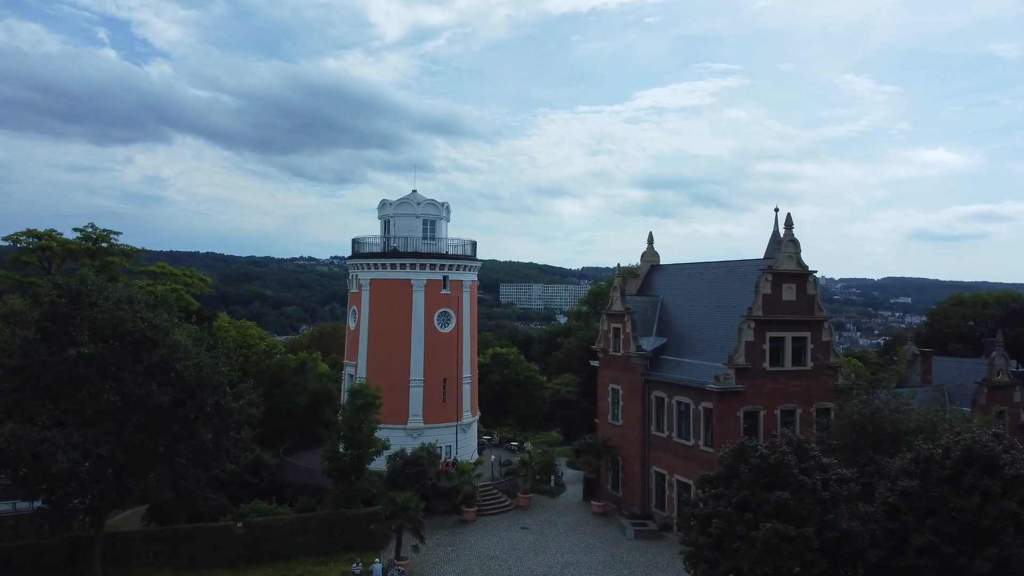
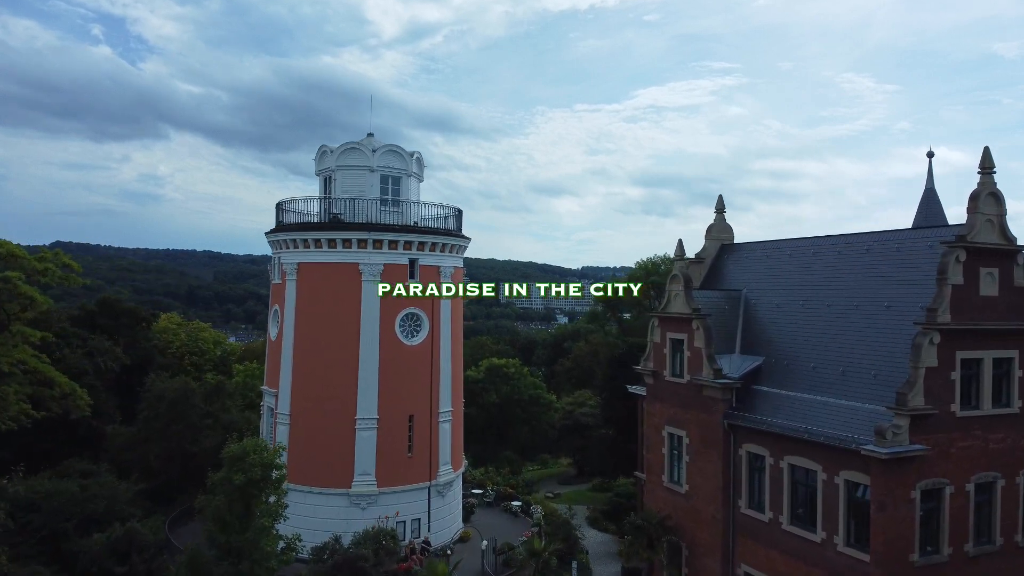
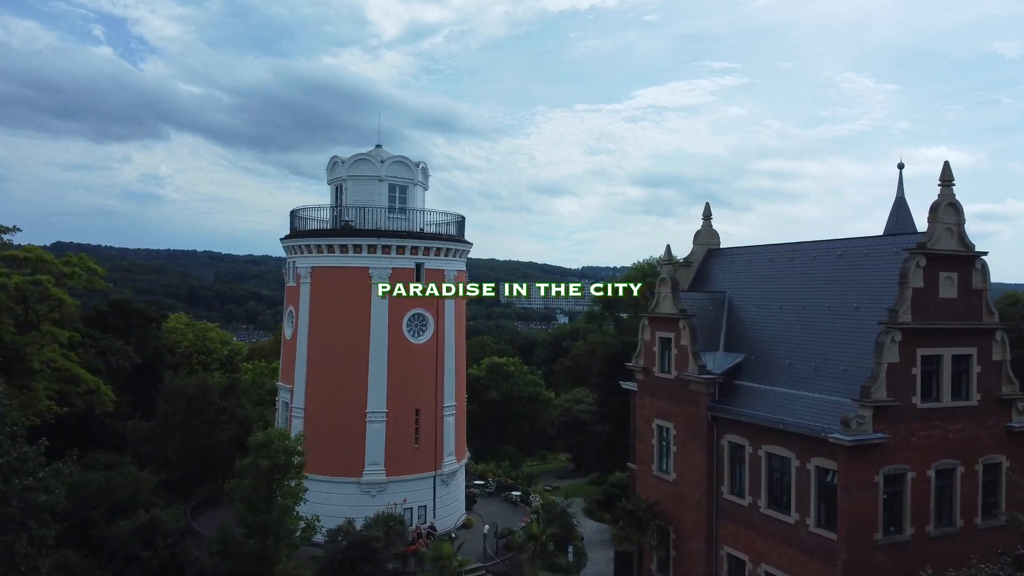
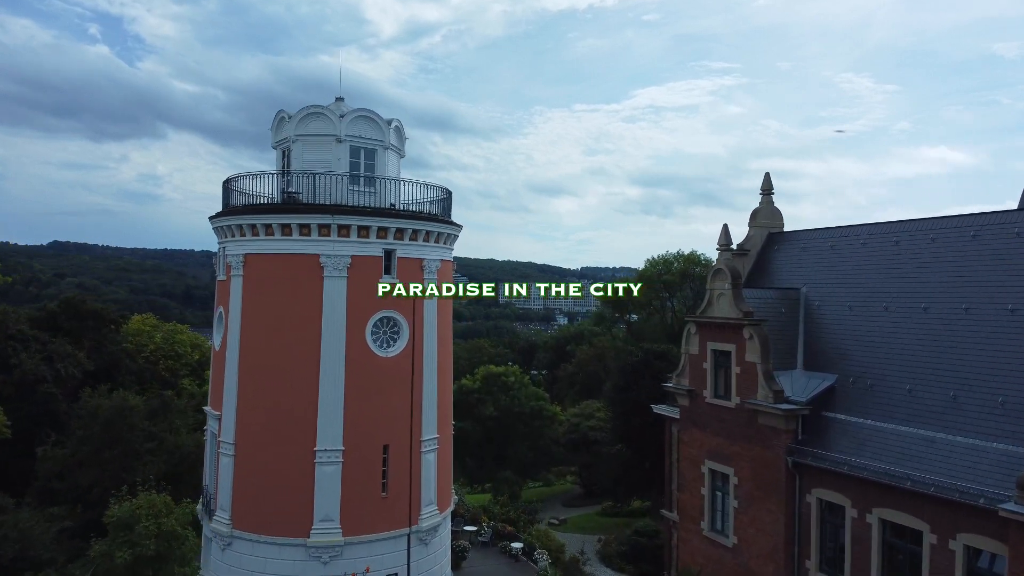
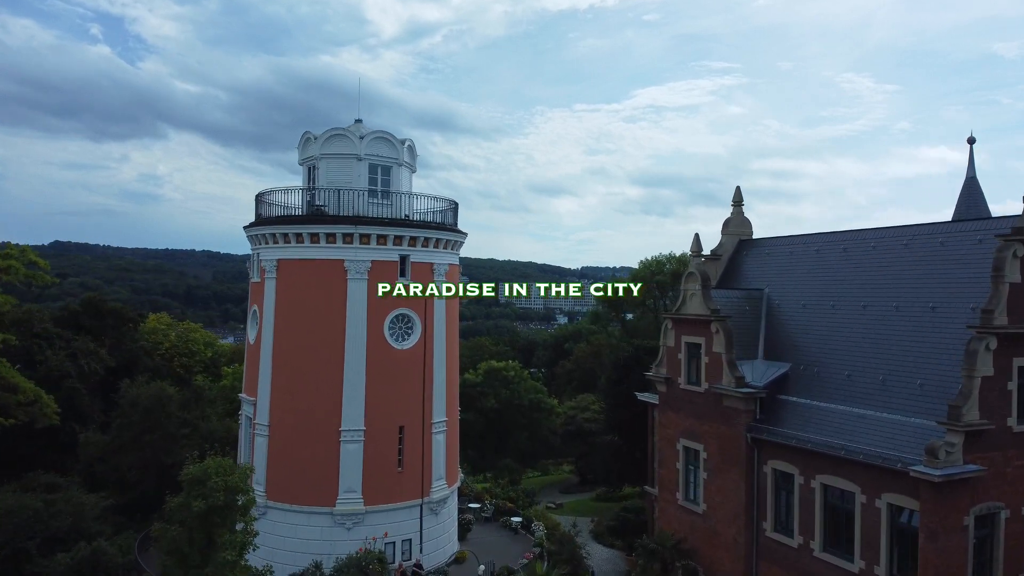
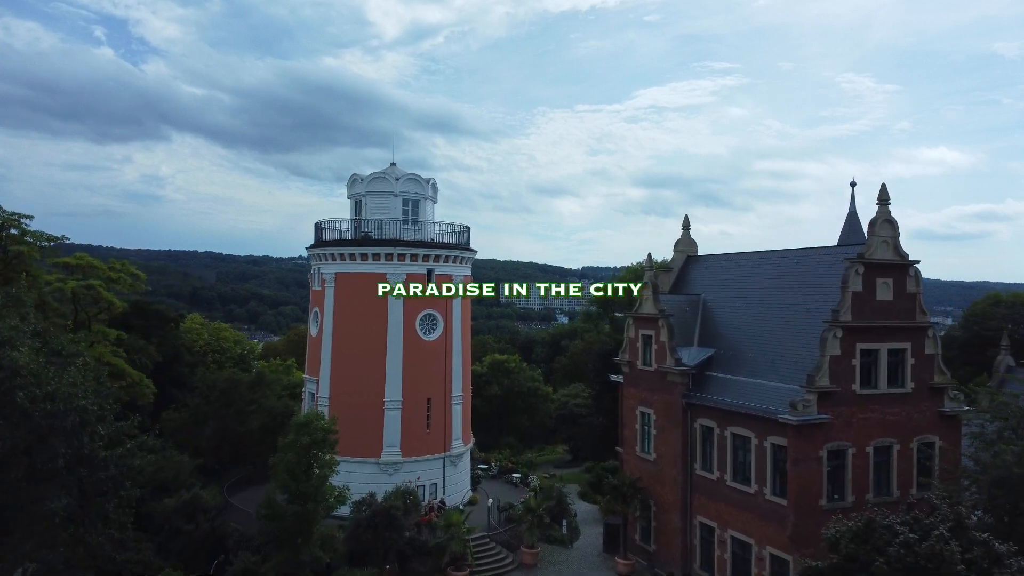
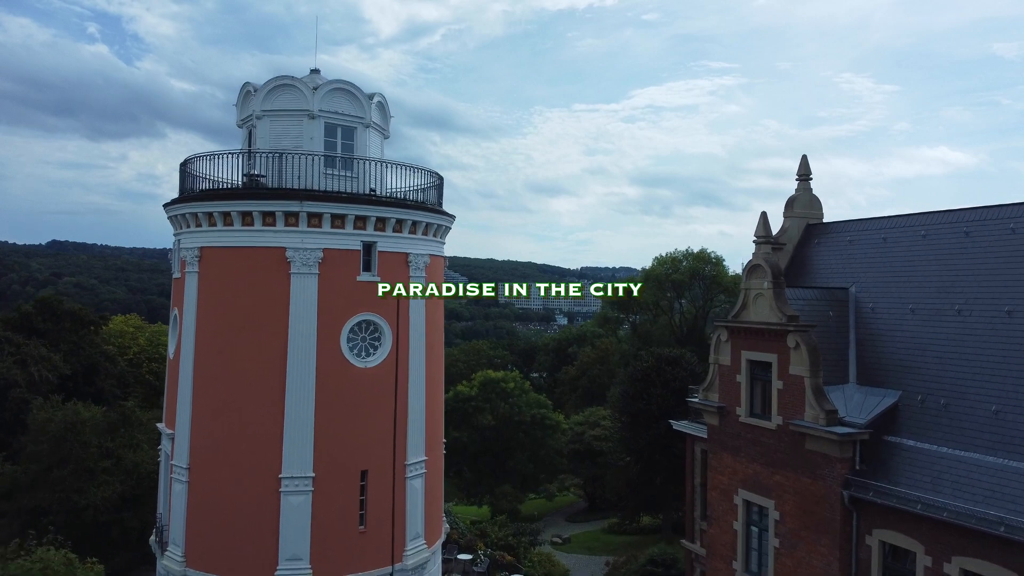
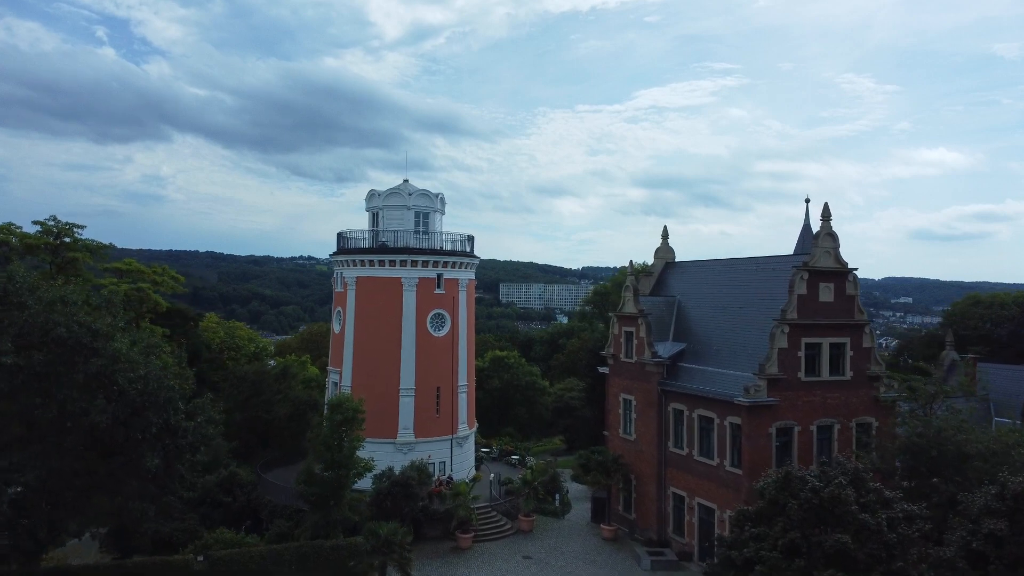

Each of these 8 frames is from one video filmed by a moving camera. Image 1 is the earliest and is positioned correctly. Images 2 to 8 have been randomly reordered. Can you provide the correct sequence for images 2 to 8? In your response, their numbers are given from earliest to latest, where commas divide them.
8, 6, 3, 2, 5, 4, 7
